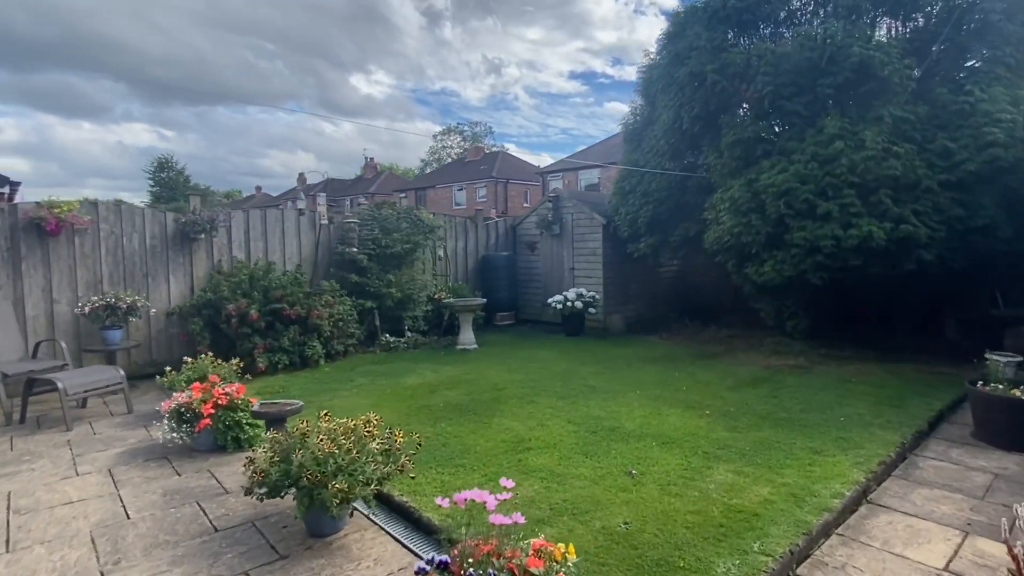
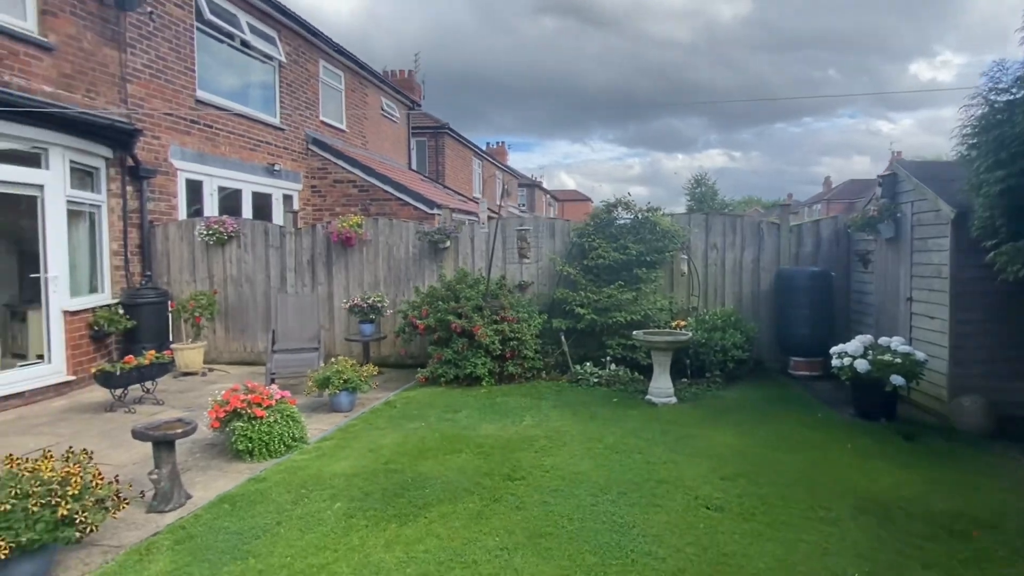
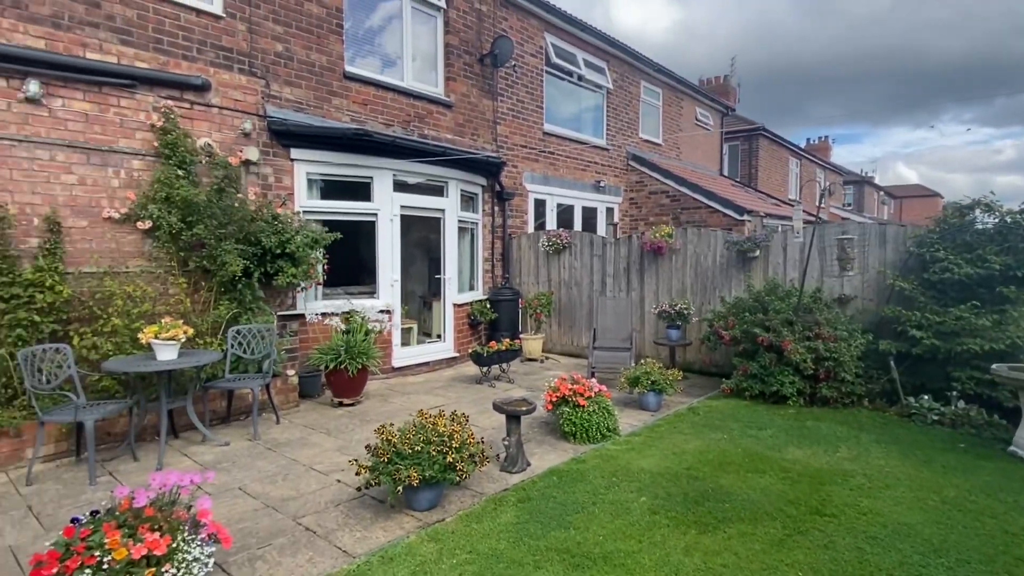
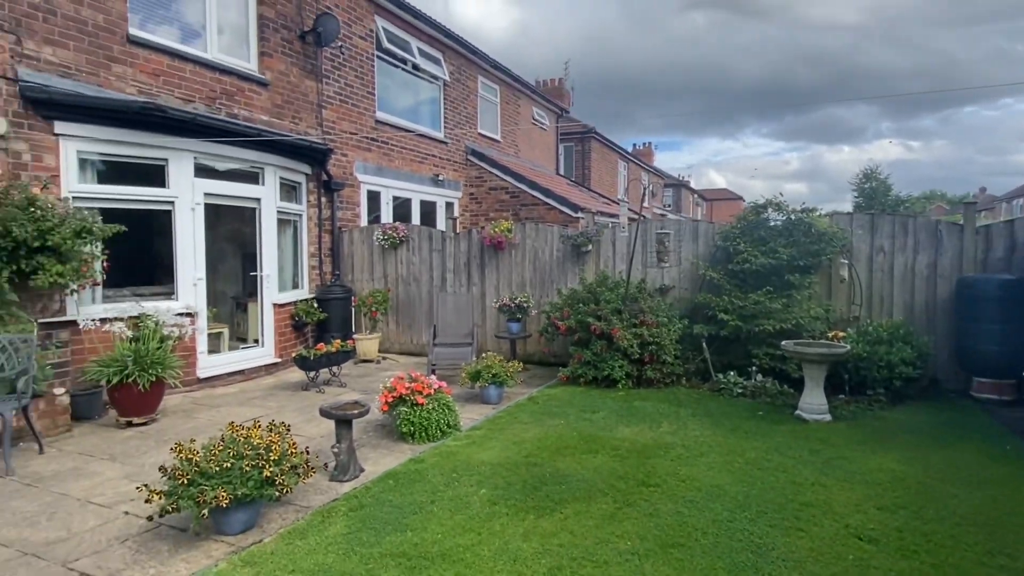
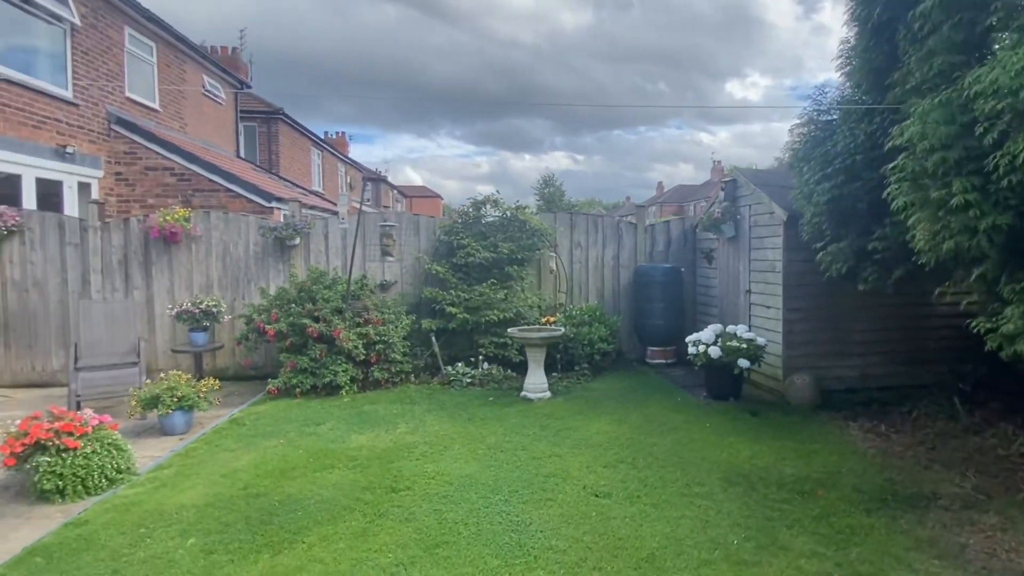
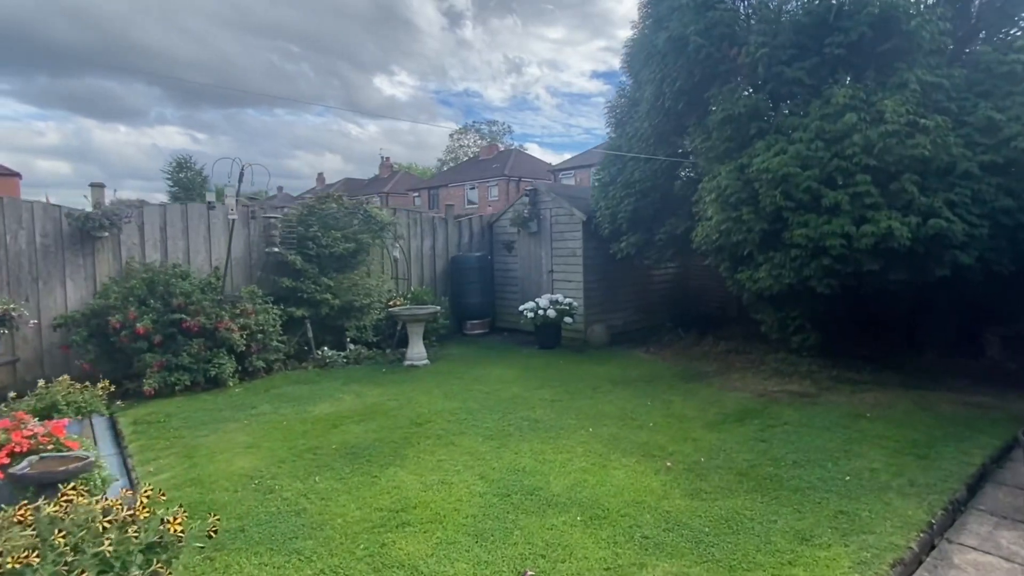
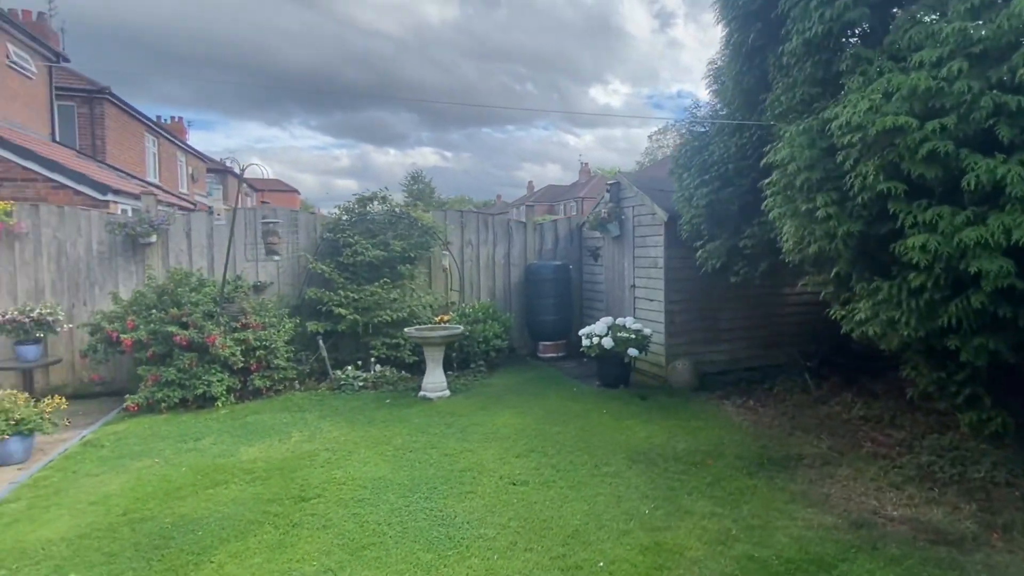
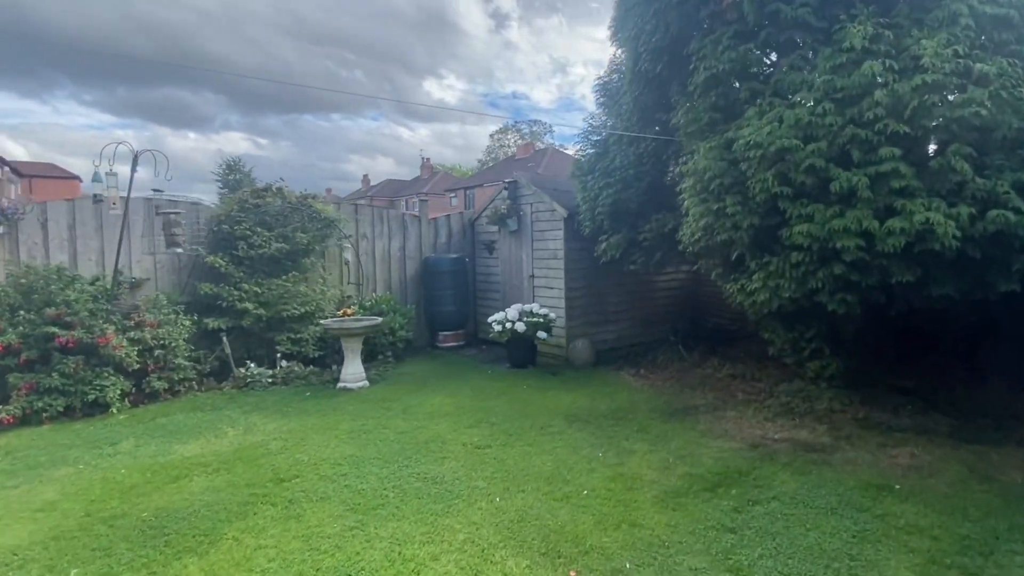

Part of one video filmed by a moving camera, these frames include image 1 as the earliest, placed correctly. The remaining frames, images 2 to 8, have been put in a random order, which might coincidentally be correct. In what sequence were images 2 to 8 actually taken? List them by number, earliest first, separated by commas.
6, 8, 7, 5, 2, 4, 3
